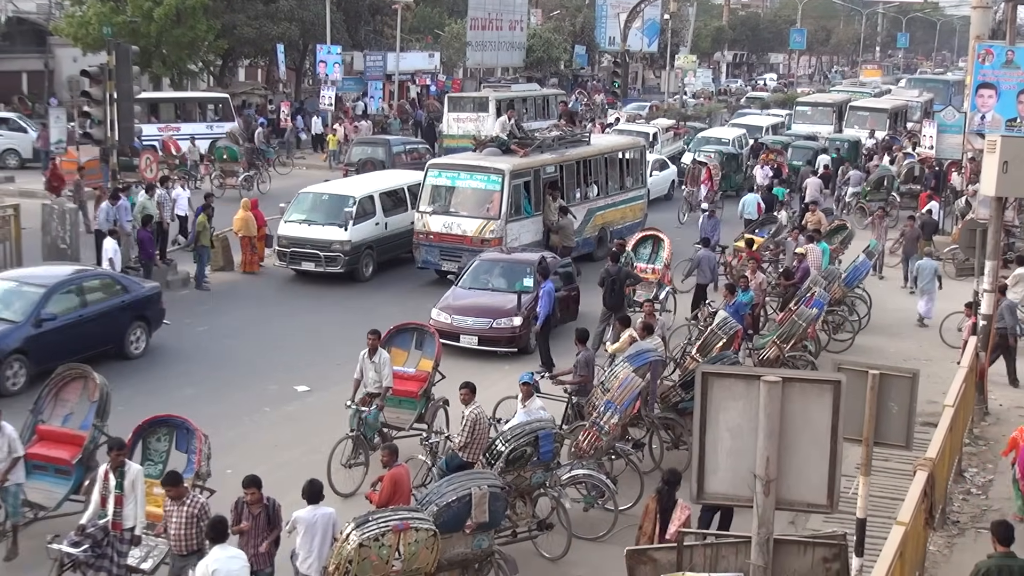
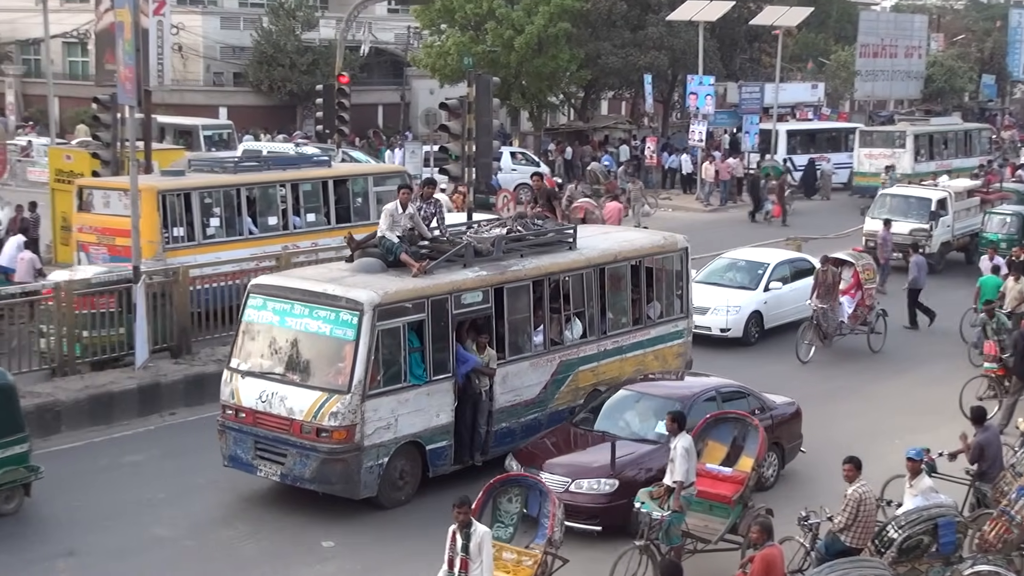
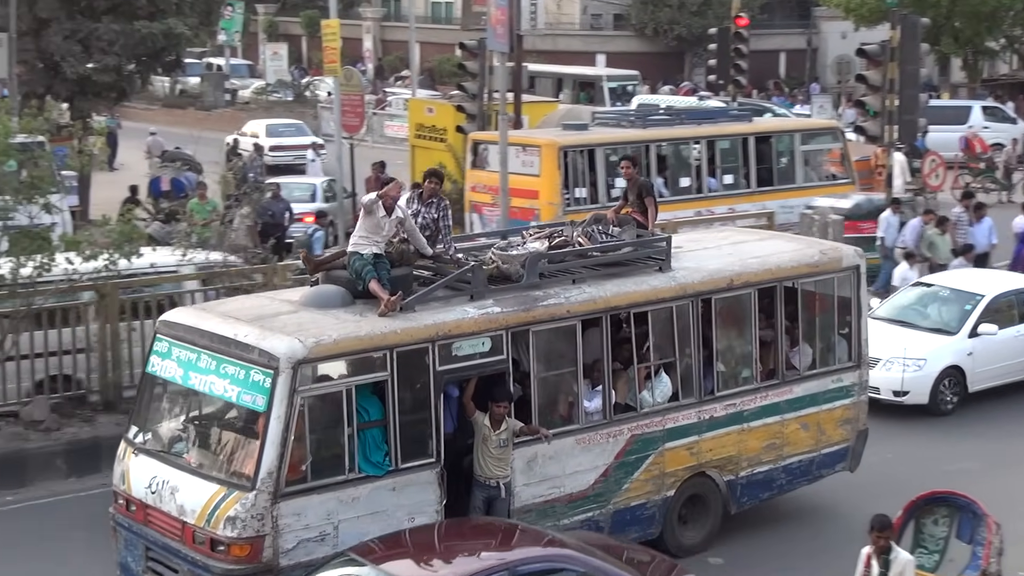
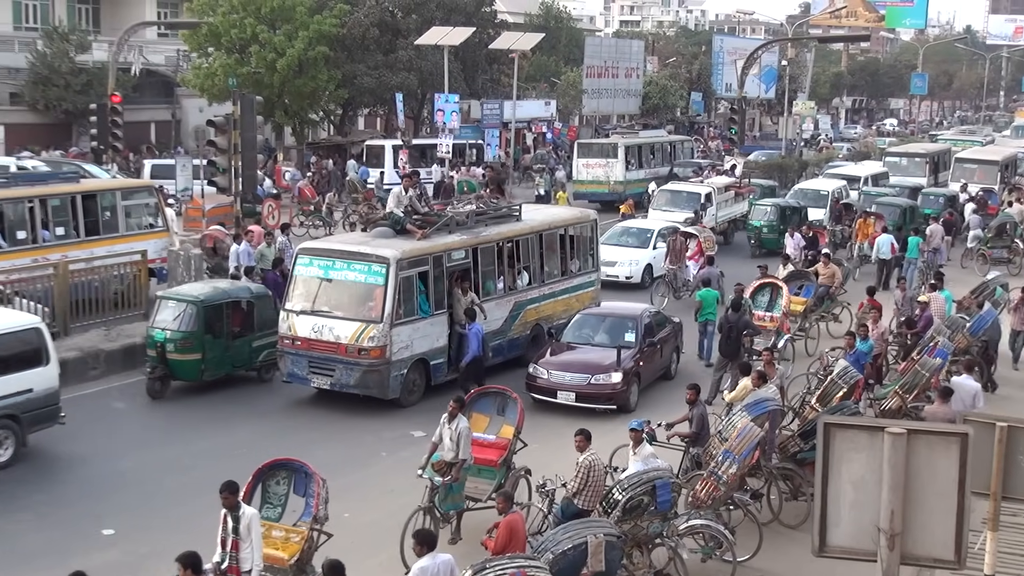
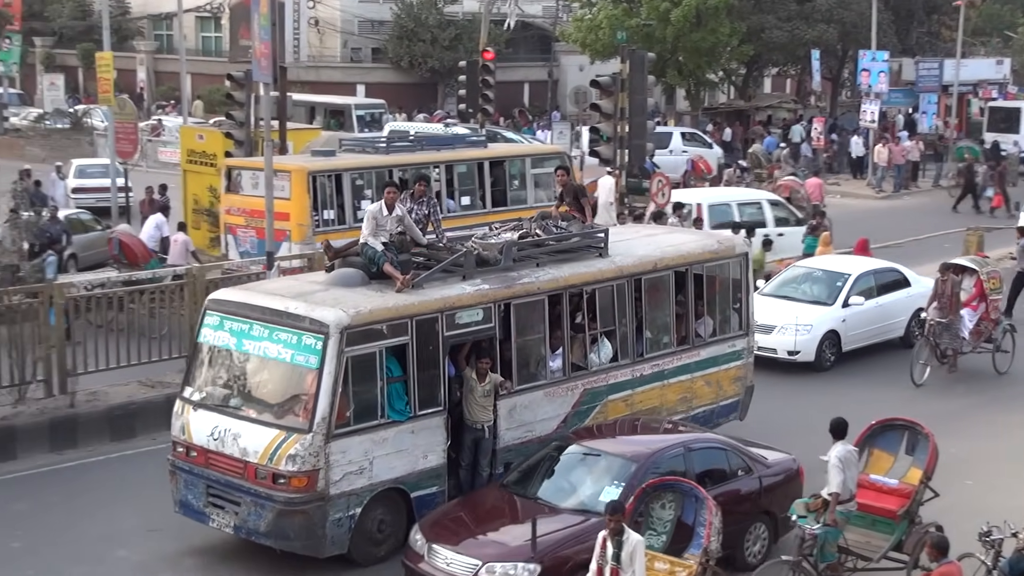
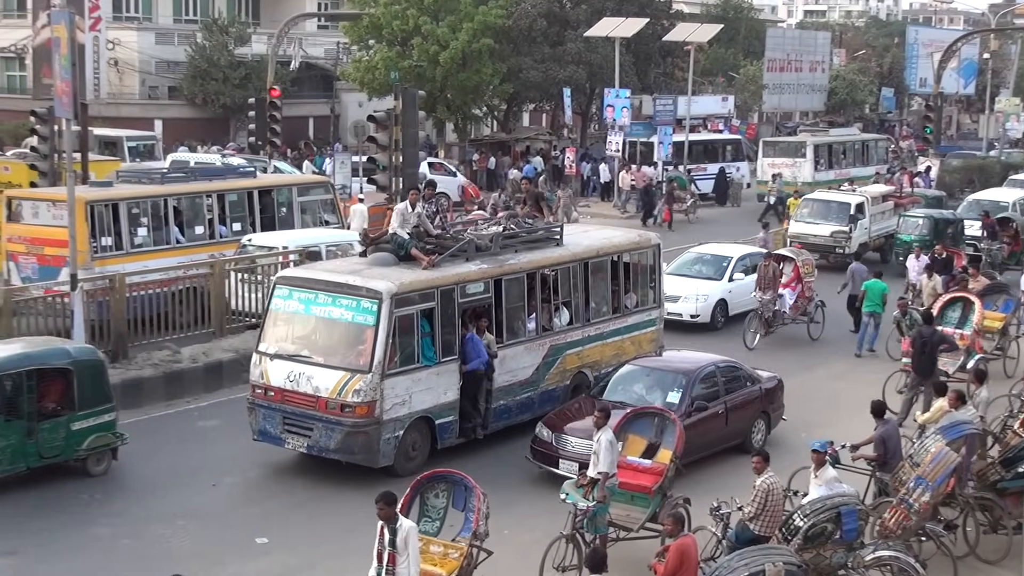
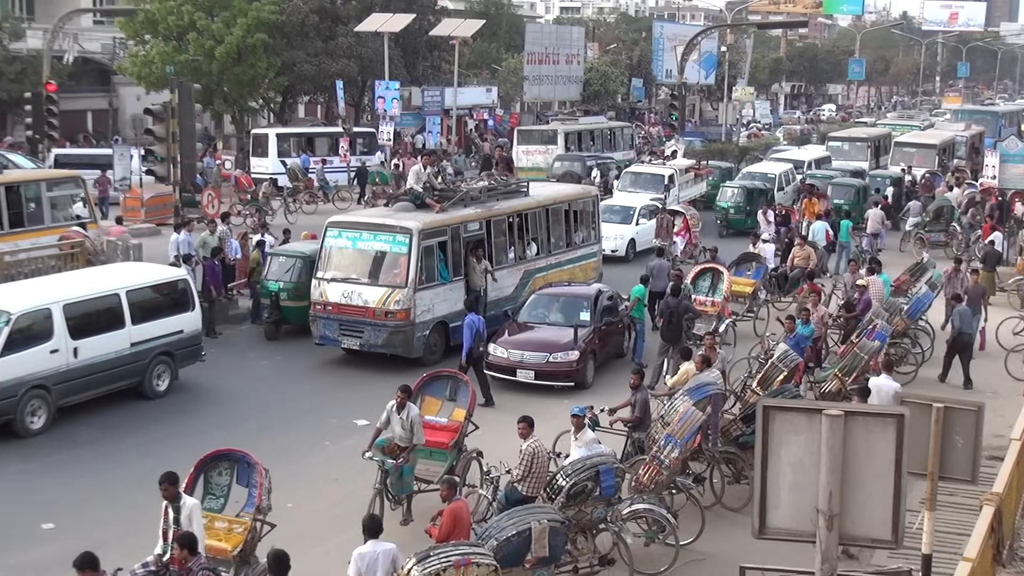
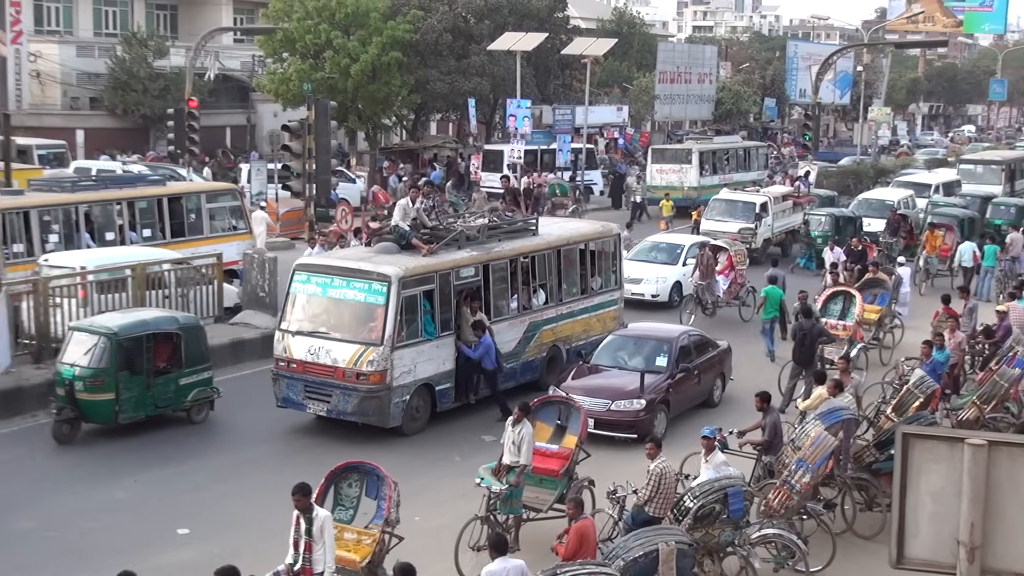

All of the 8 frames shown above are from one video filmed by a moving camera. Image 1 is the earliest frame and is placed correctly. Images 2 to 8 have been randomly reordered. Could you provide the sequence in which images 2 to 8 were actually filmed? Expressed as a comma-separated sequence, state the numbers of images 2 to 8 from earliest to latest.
7, 4, 8, 6, 2, 5, 3
